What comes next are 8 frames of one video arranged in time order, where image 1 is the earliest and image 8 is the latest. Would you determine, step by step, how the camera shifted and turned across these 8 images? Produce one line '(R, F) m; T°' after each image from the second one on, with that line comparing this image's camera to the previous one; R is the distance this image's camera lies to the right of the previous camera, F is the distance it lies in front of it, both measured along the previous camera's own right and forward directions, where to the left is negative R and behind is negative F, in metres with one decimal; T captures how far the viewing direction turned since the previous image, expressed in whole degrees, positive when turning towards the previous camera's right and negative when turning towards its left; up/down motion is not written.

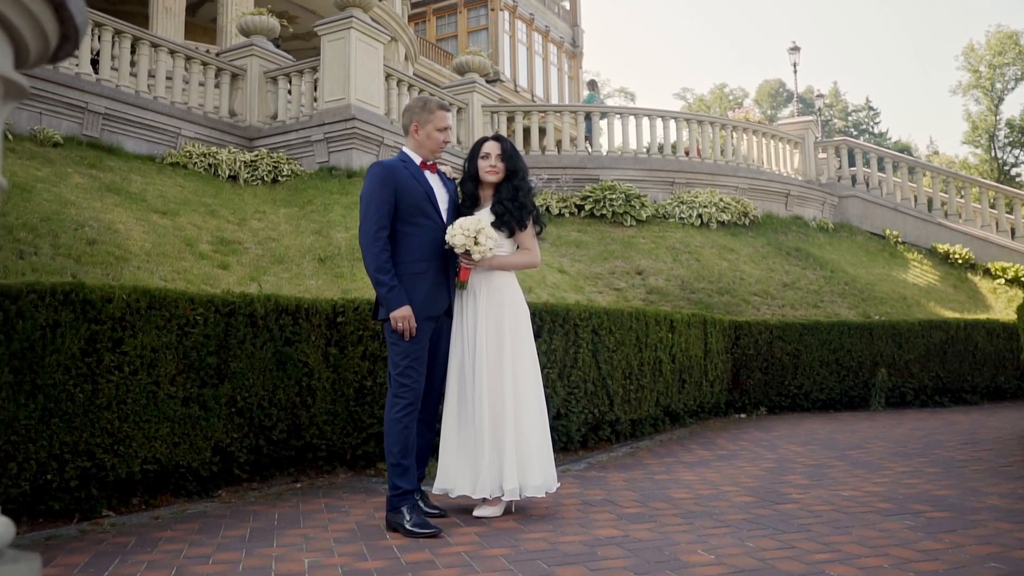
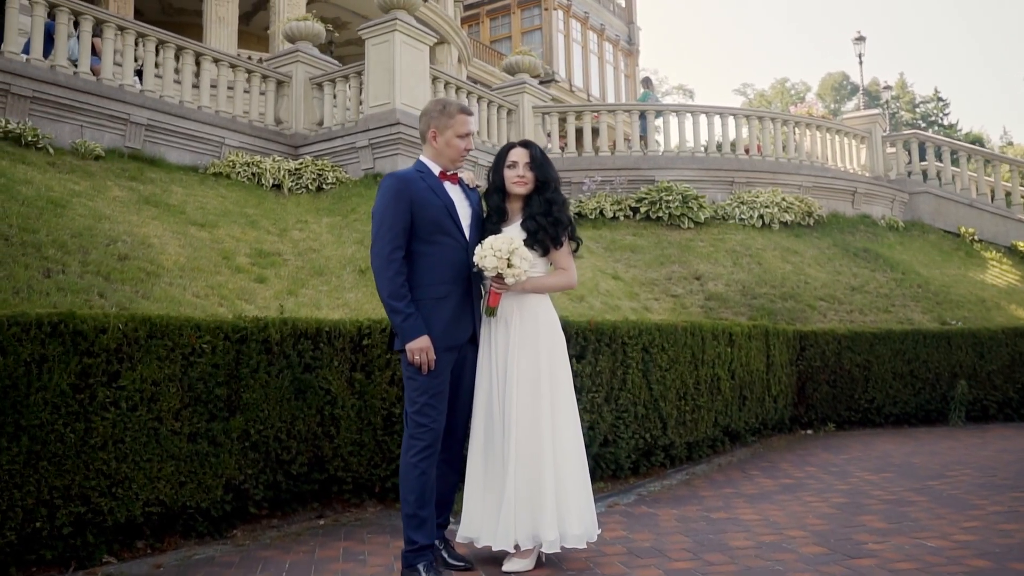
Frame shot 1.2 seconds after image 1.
(+0.1, +0.4) m; -4°
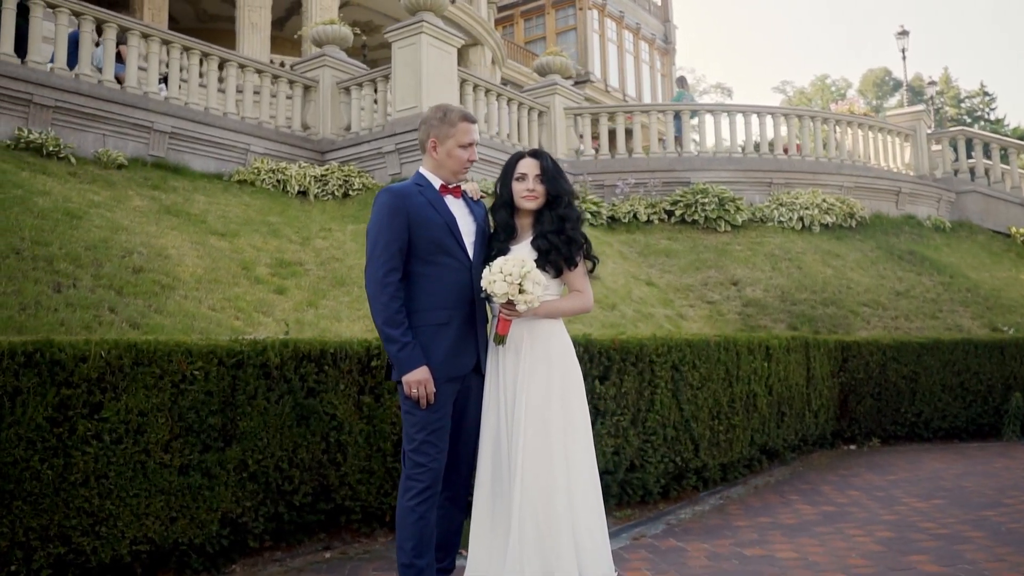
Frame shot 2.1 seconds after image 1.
(+0.1, +0.3) m; -2°
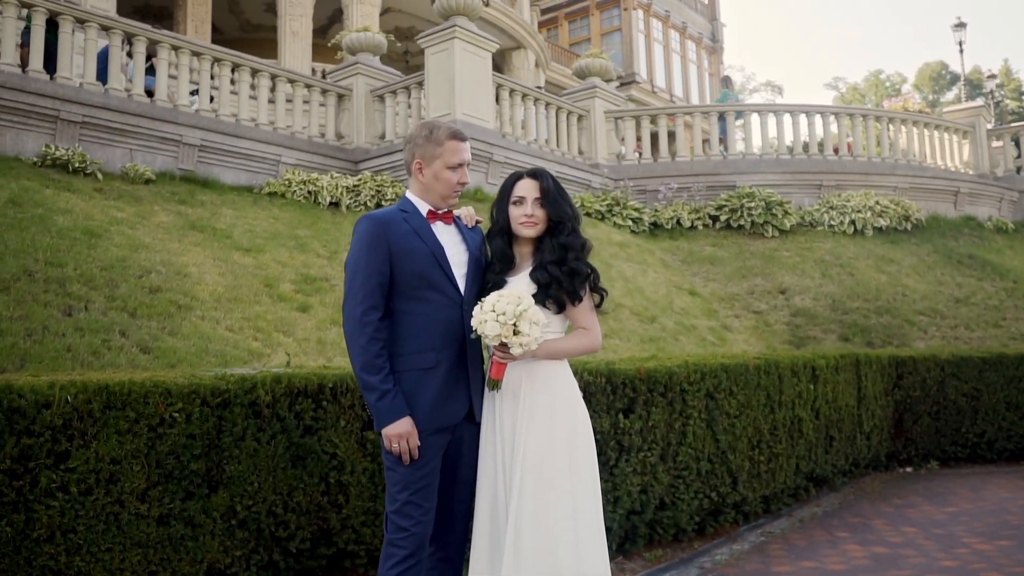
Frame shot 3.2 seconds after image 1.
(+0.2, +0.4) m; -3°
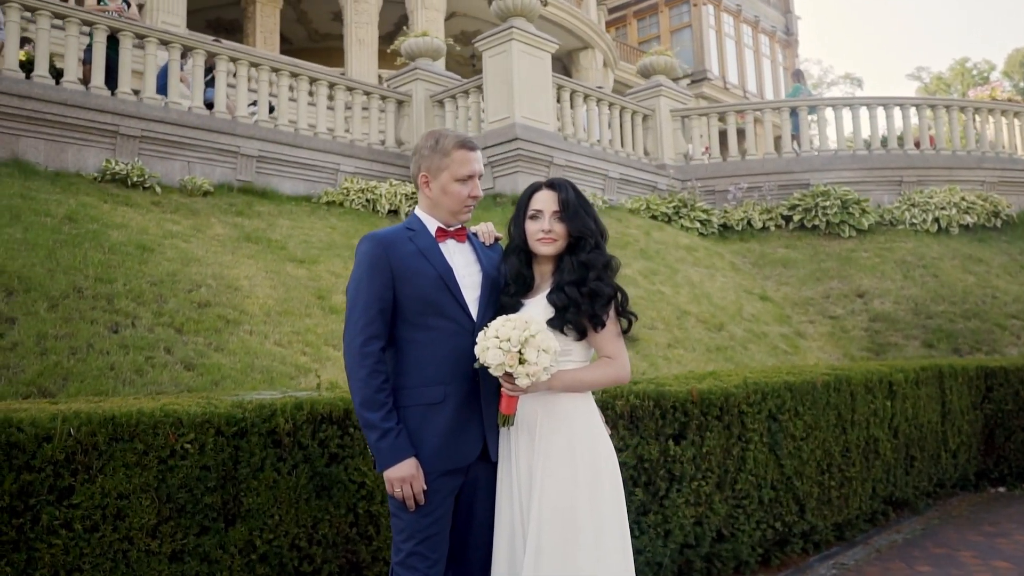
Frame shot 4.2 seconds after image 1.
(+0.2, +0.3) m; -5°
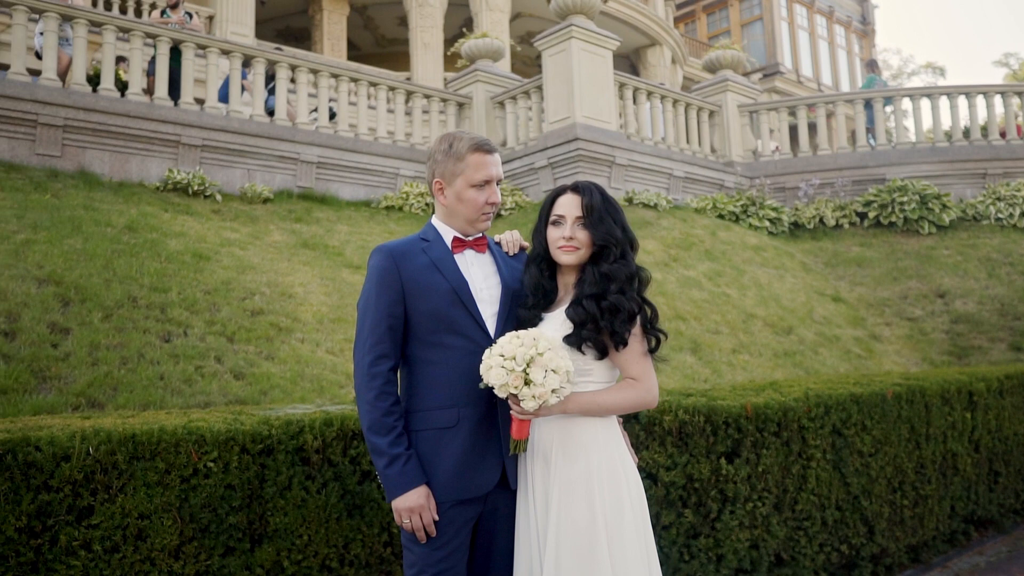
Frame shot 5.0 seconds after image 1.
(+0.1, +0.2) m; -5°
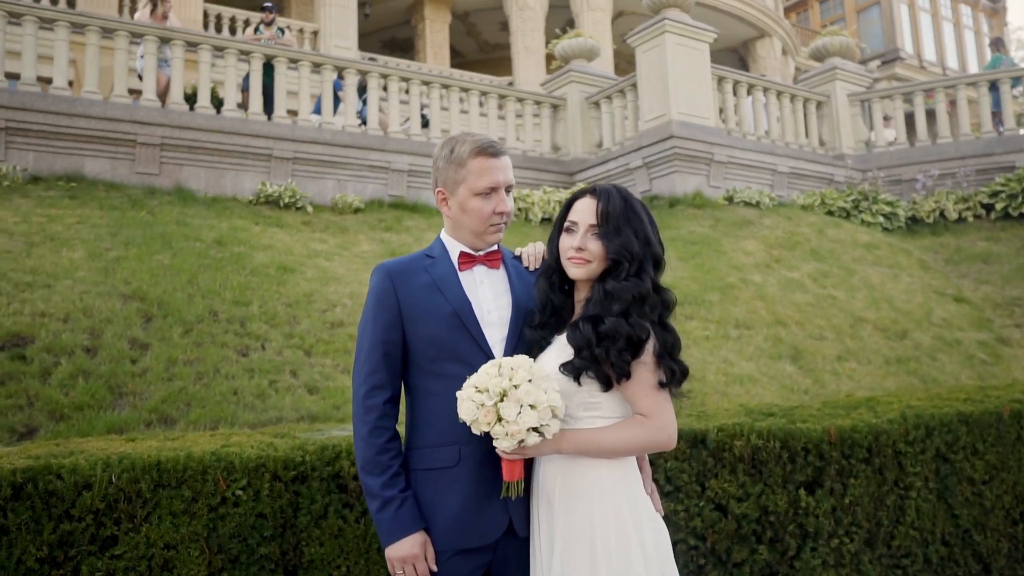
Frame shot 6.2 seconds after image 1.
(+0.2, +0.3) m; -7°
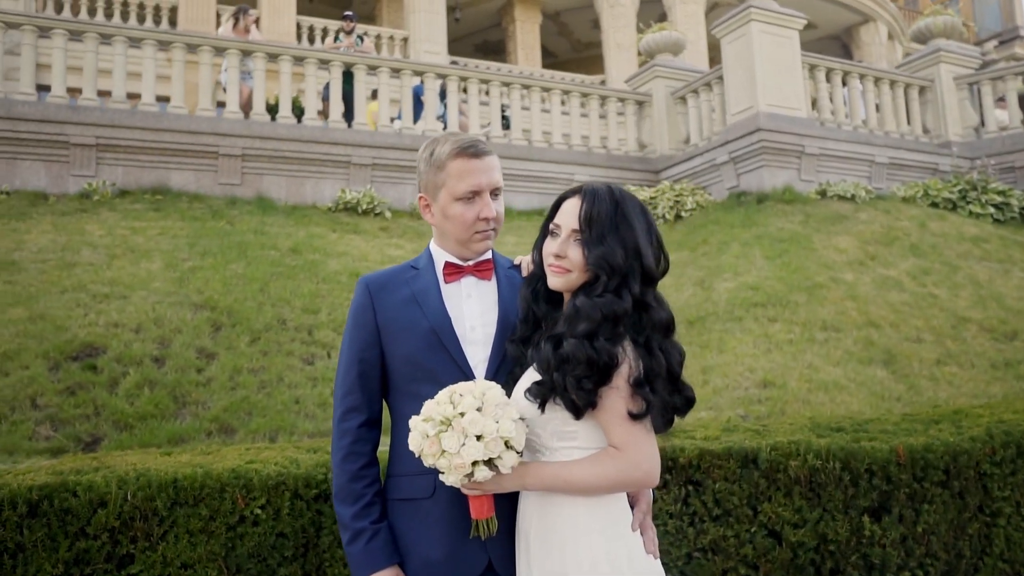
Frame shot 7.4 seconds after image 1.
(+0.2, +0.2) m; -7°
